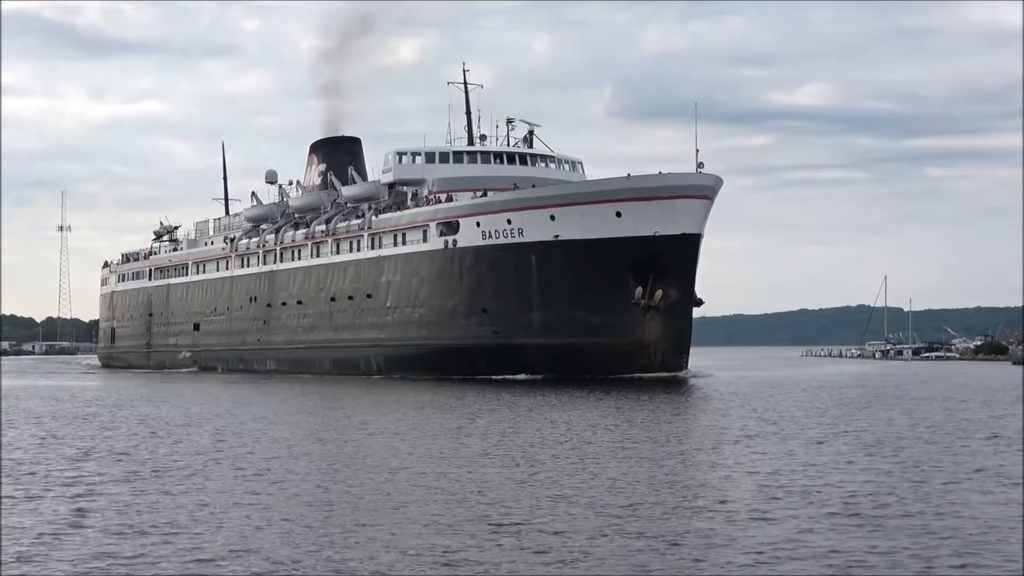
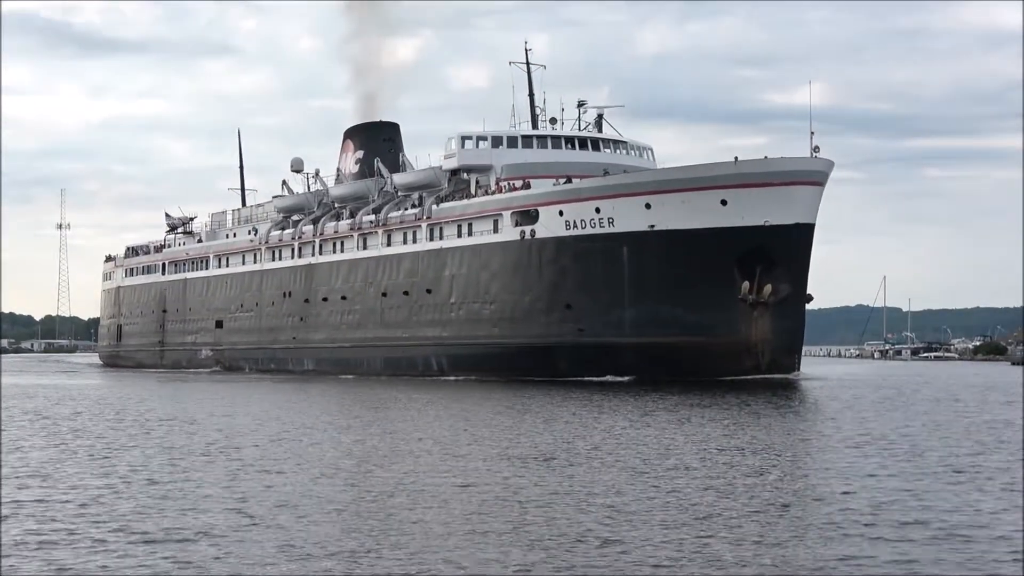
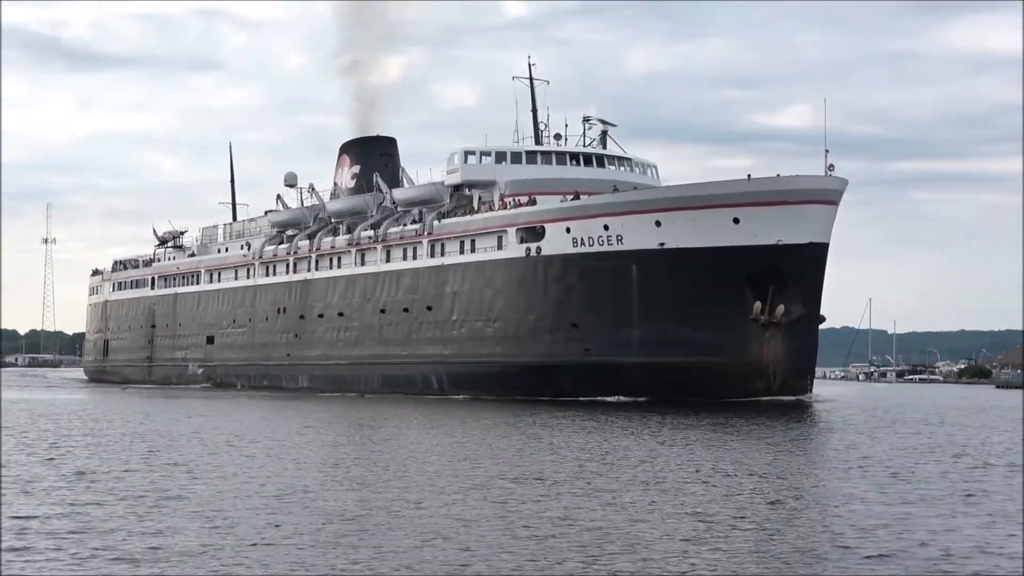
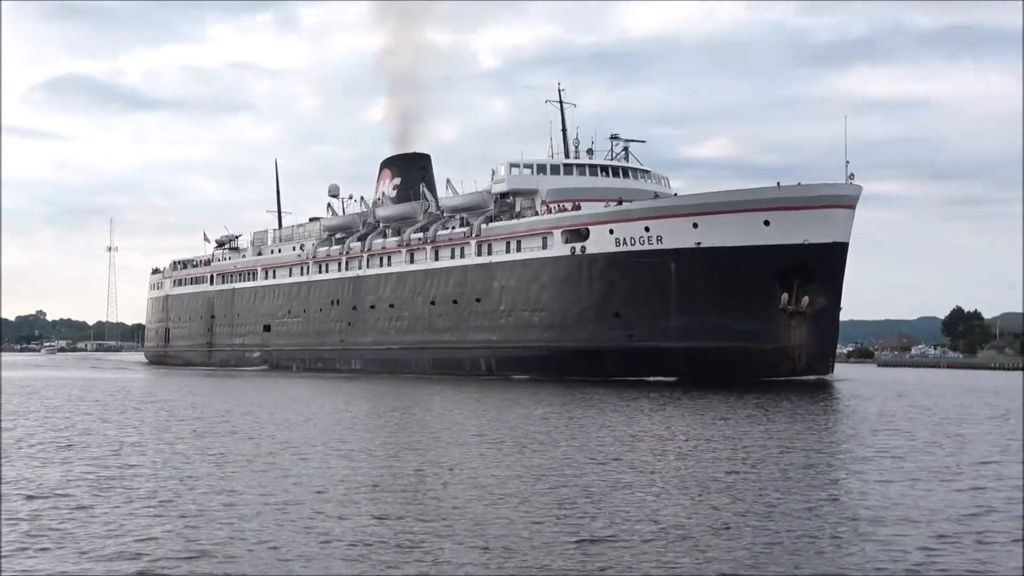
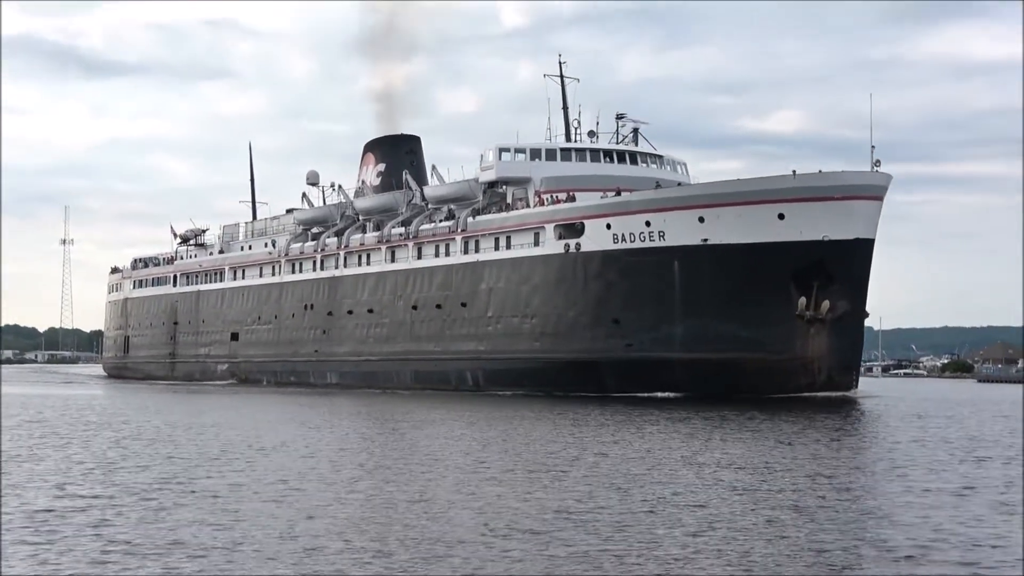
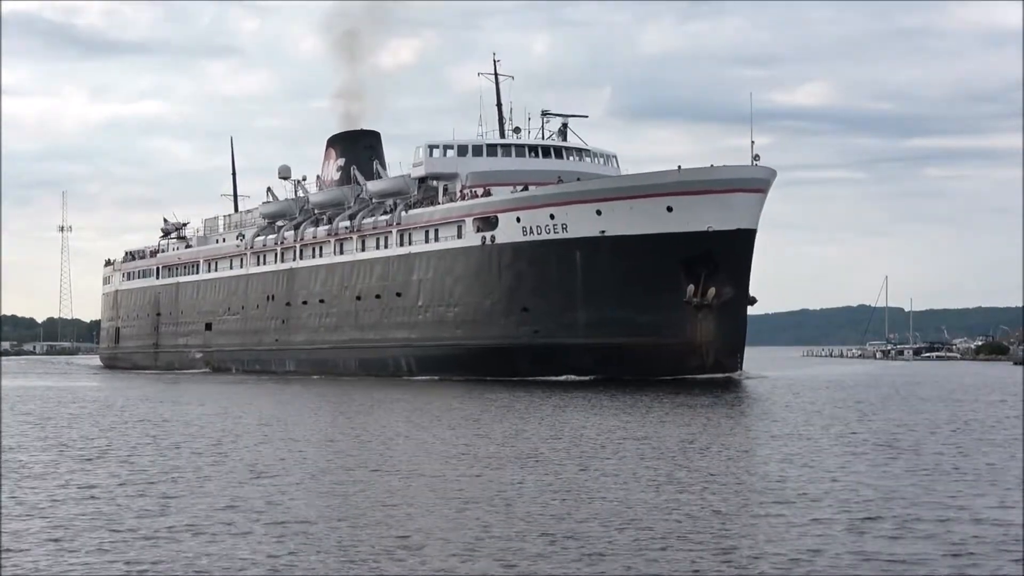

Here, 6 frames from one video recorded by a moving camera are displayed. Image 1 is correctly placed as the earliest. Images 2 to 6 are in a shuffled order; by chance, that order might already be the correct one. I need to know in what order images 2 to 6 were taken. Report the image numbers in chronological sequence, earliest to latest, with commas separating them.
6, 2, 3, 5, 4
